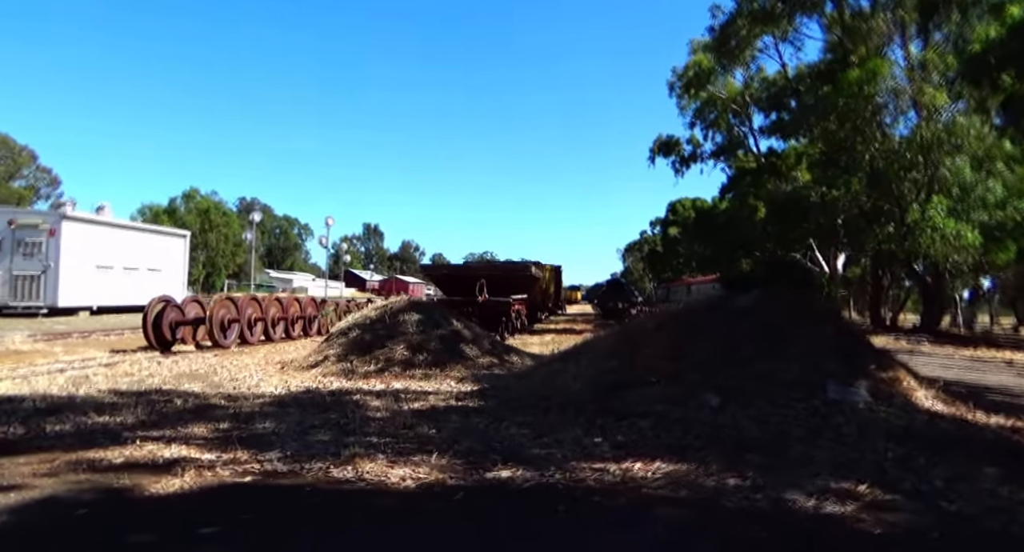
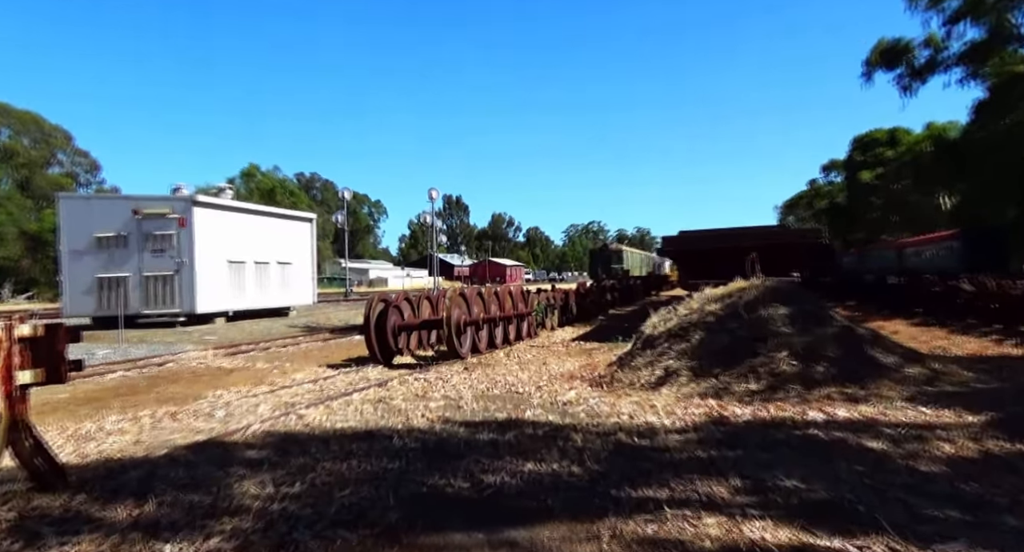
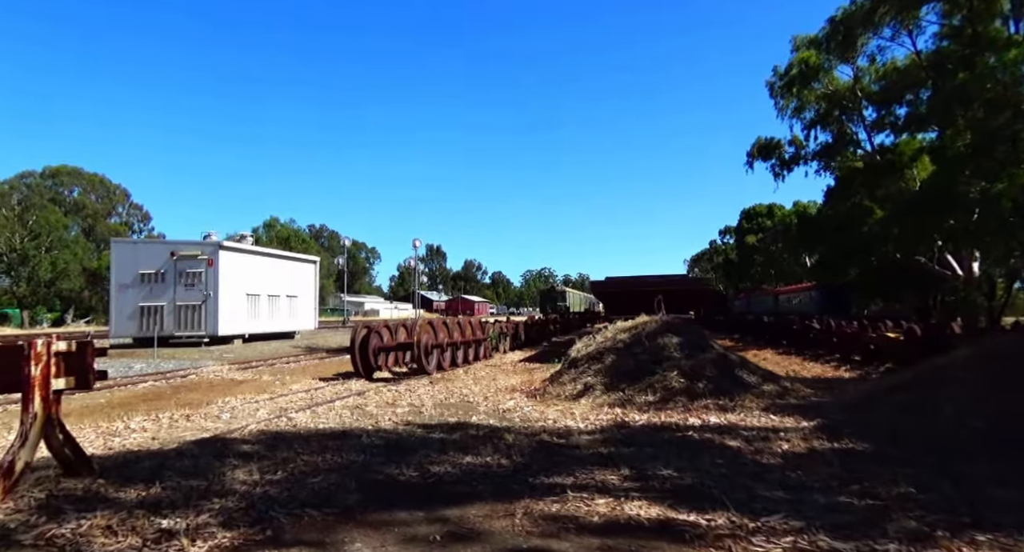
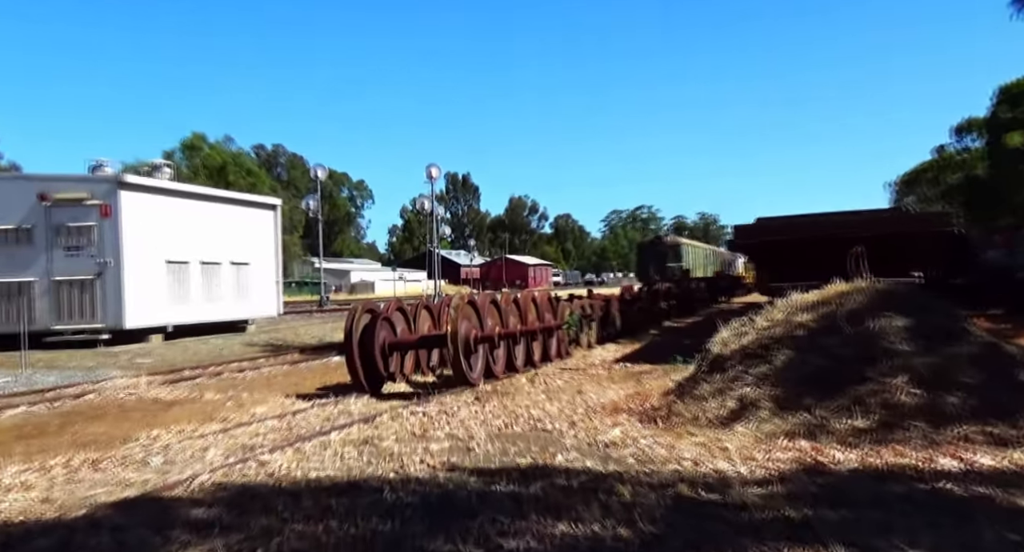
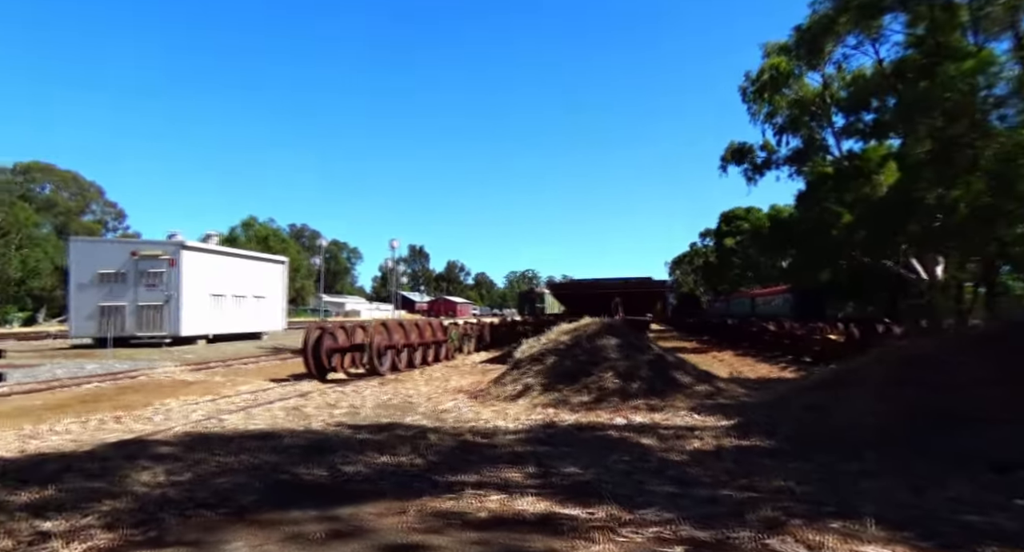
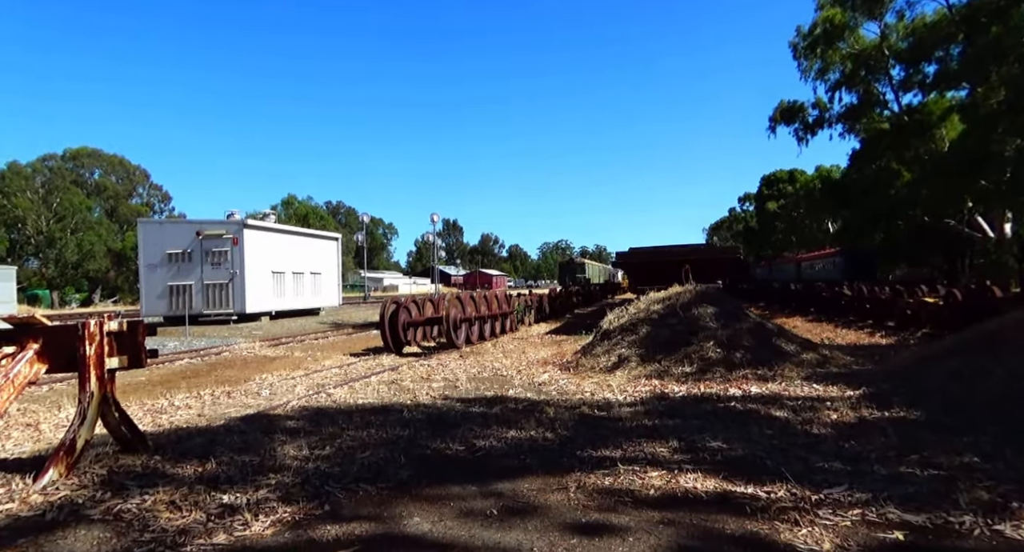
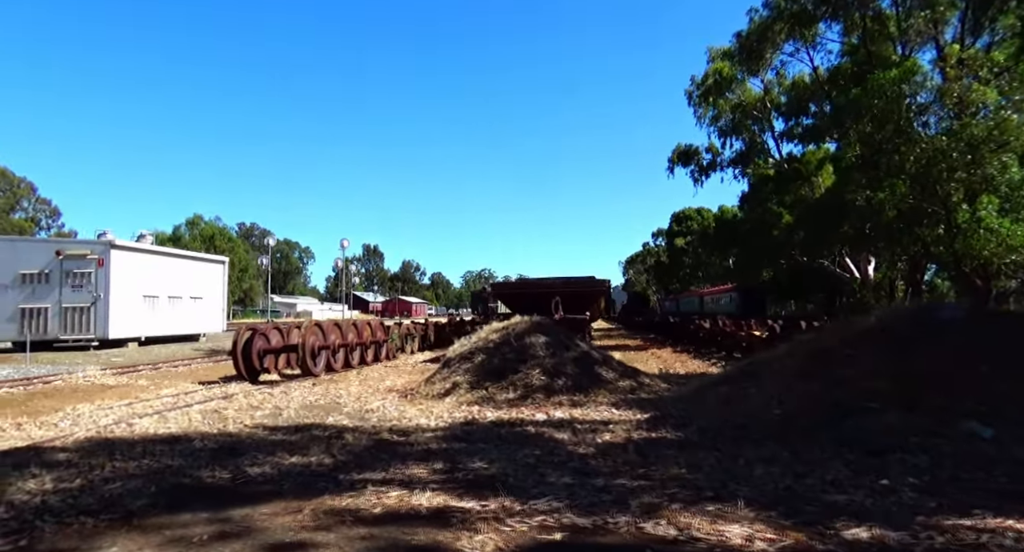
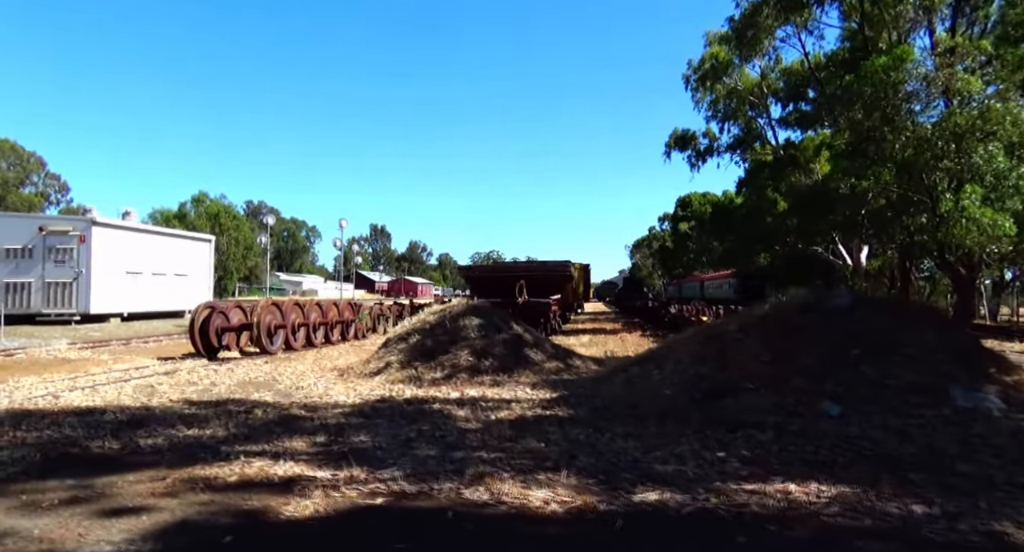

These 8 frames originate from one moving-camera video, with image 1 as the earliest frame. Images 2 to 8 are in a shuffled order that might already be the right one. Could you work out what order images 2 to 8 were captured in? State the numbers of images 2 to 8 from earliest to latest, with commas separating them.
8, 7, 5, 3, 6, 2, 4
